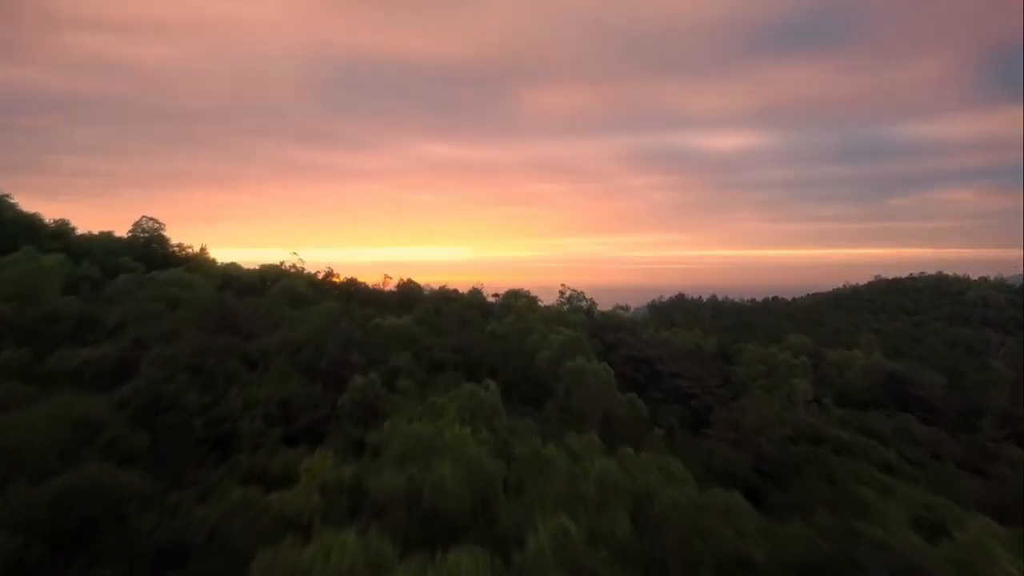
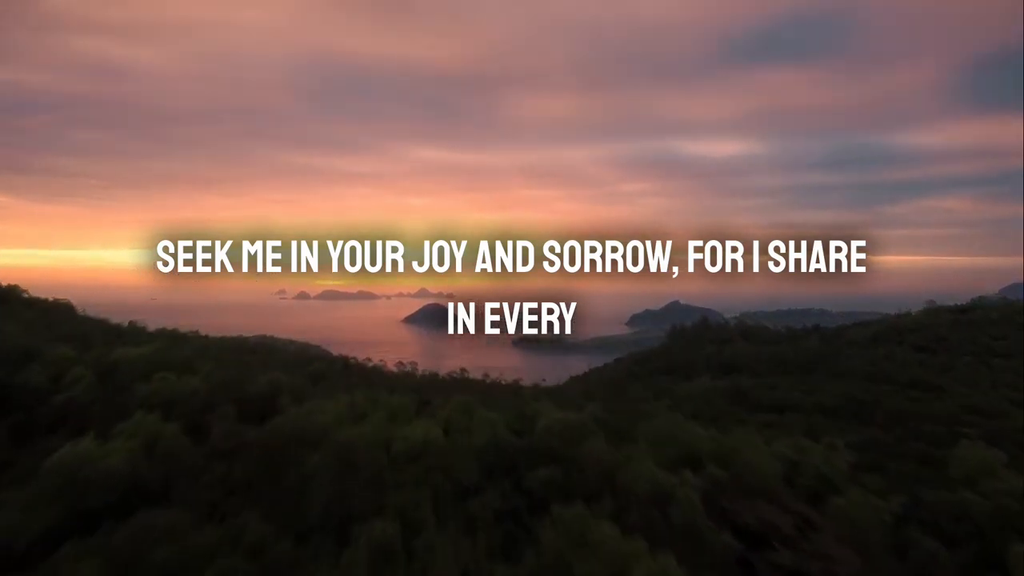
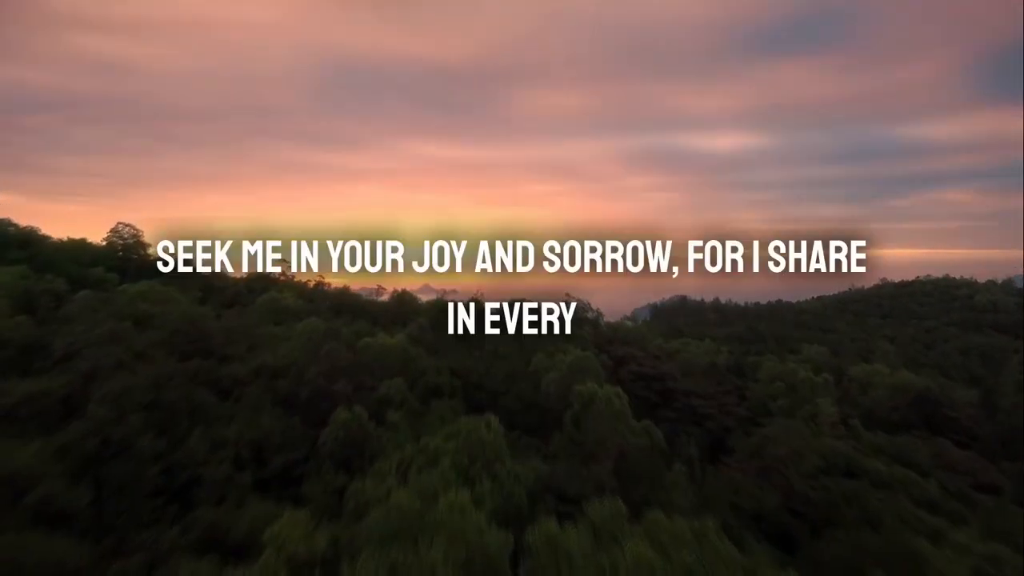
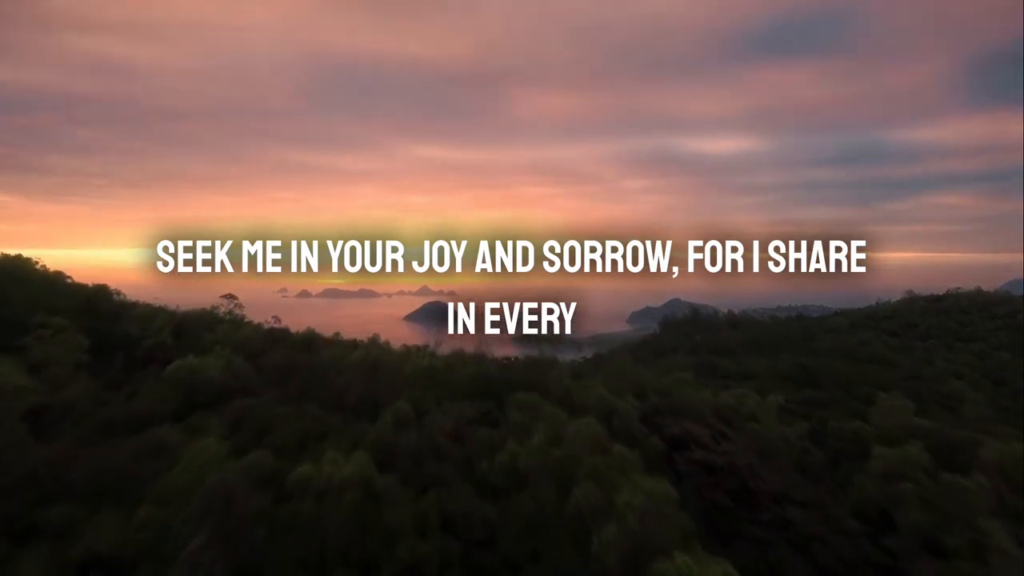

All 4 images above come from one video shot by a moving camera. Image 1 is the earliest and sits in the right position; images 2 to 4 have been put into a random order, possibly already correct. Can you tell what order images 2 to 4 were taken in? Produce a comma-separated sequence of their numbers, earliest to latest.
3, 4, 2
